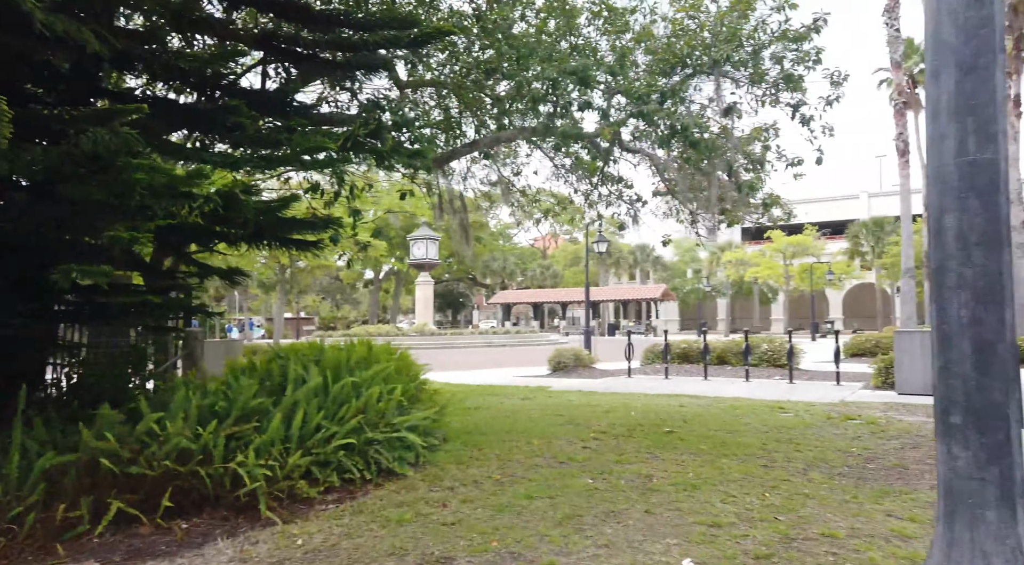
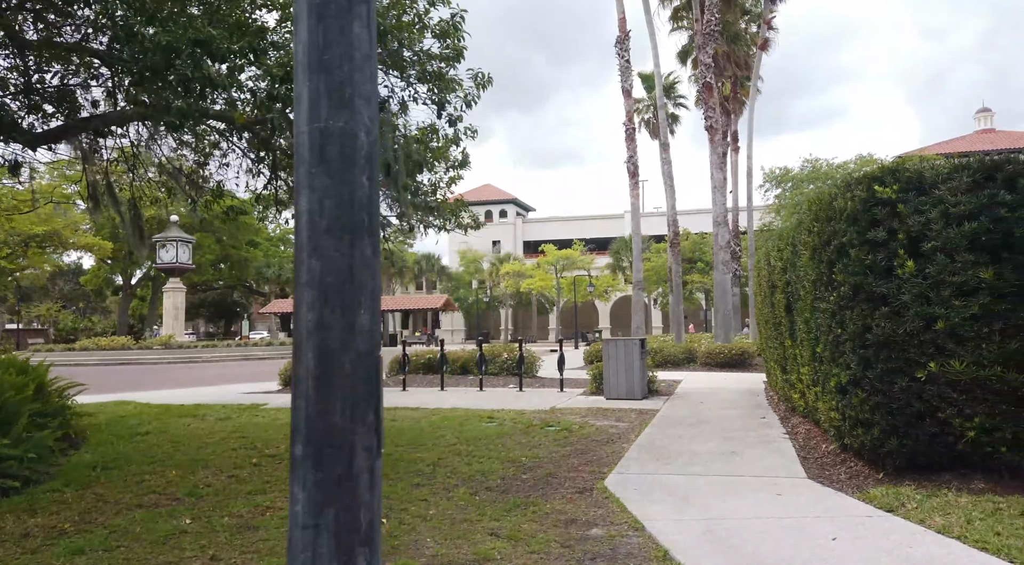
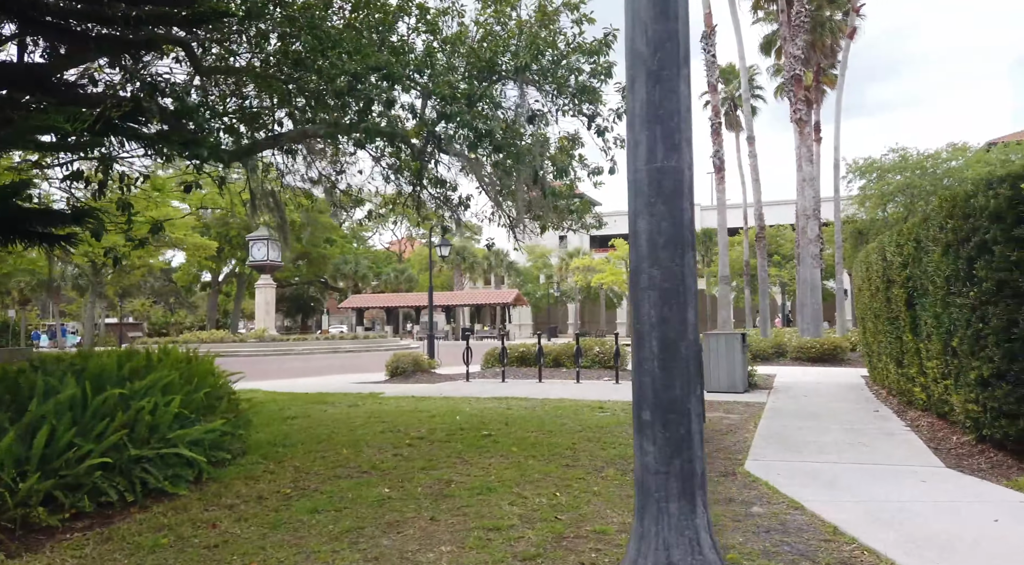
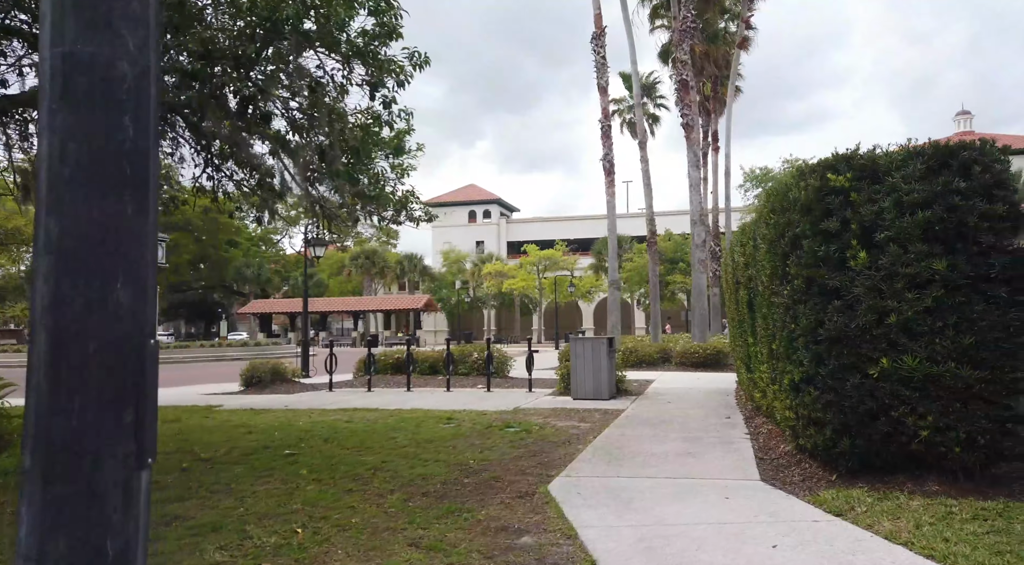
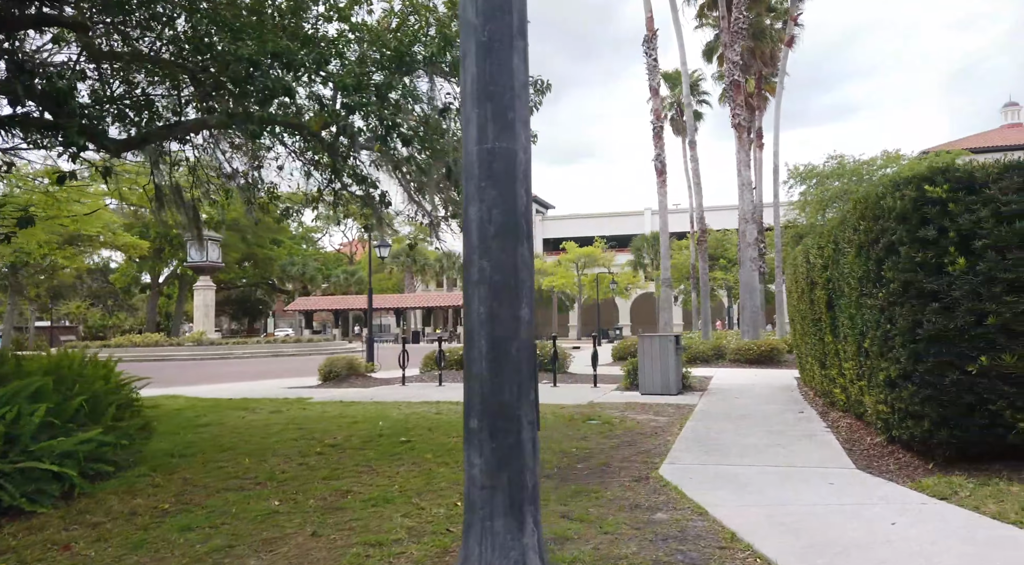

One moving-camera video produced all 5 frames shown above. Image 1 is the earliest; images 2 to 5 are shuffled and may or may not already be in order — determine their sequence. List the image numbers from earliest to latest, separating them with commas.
3, 5, 2, 4
